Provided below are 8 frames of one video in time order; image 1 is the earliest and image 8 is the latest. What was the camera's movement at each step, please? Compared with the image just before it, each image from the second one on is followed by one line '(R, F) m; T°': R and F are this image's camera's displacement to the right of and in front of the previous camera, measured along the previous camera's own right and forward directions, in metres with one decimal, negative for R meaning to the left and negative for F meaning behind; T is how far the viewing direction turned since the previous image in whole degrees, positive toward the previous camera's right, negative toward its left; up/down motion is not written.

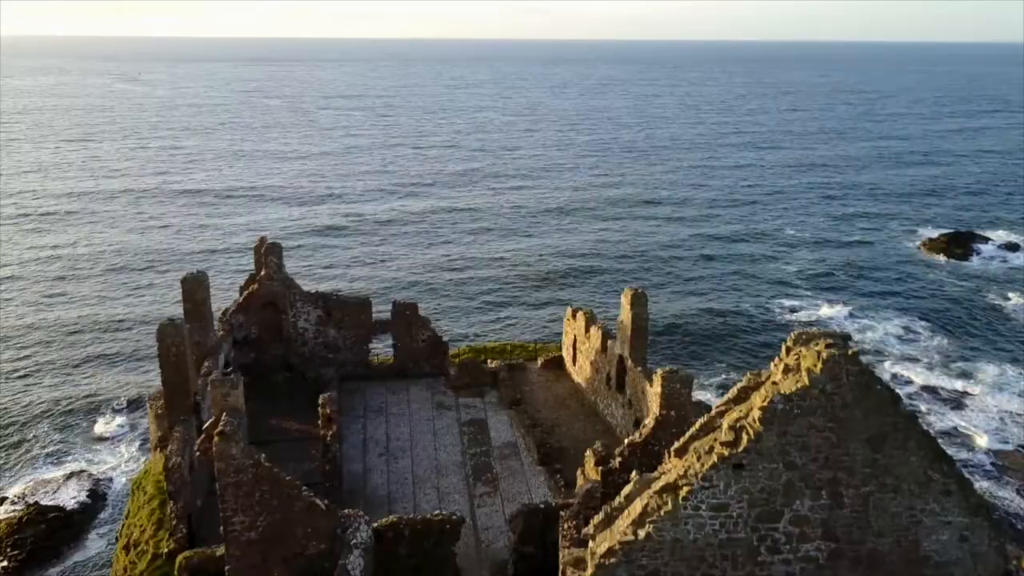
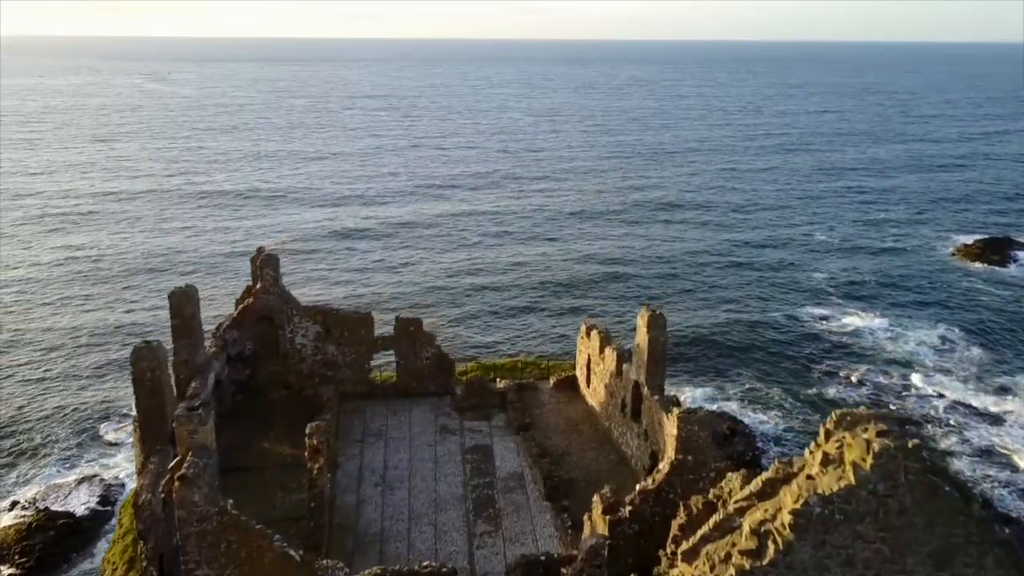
(+0.3, +1.2) m; -2°
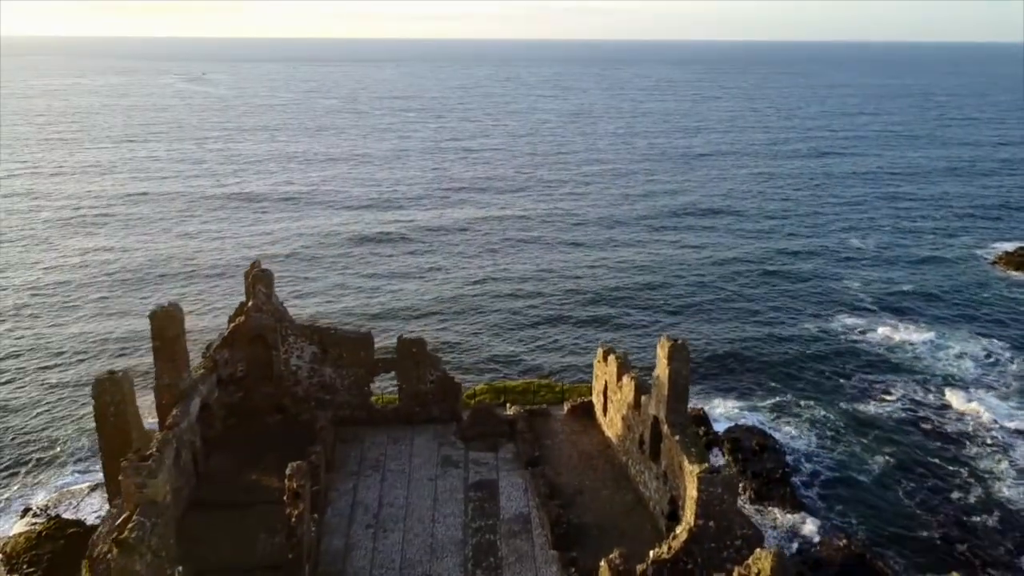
(+0.4, +1.4) m; -2°
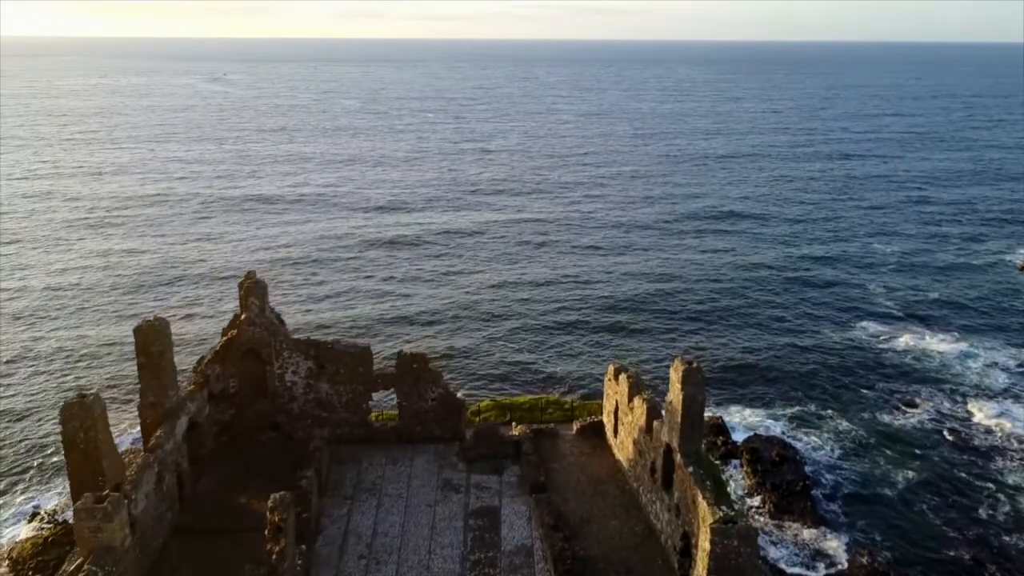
(+0.2, +0.9) m; -1°
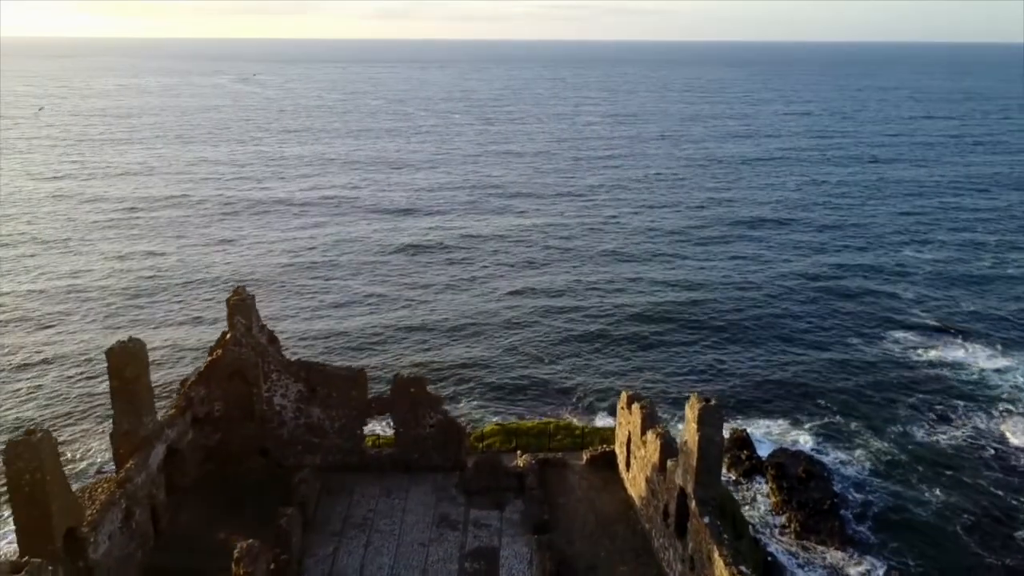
(+0.4, +1.2) m; -2°
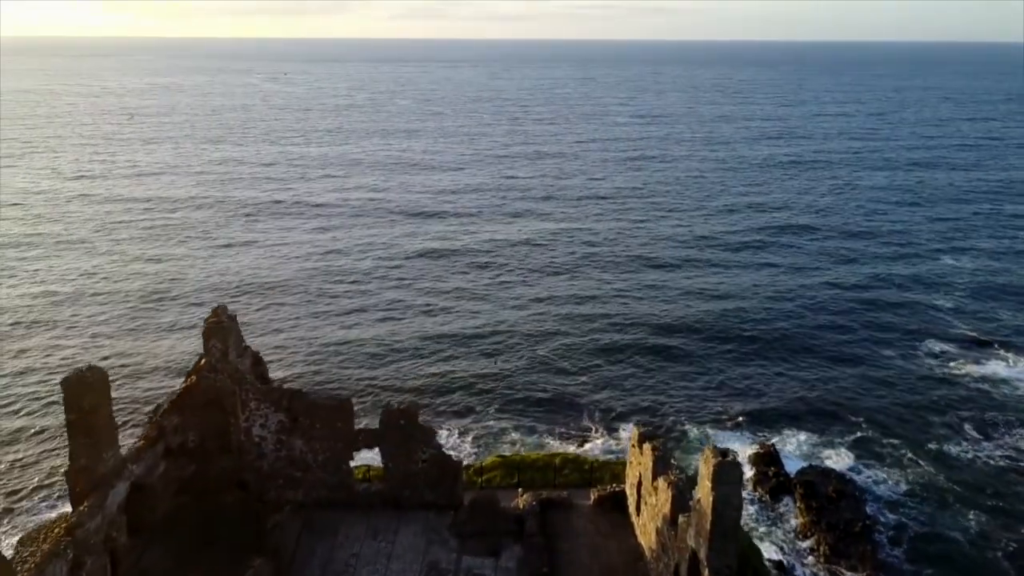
(+0.4, +1.3) m; -2°
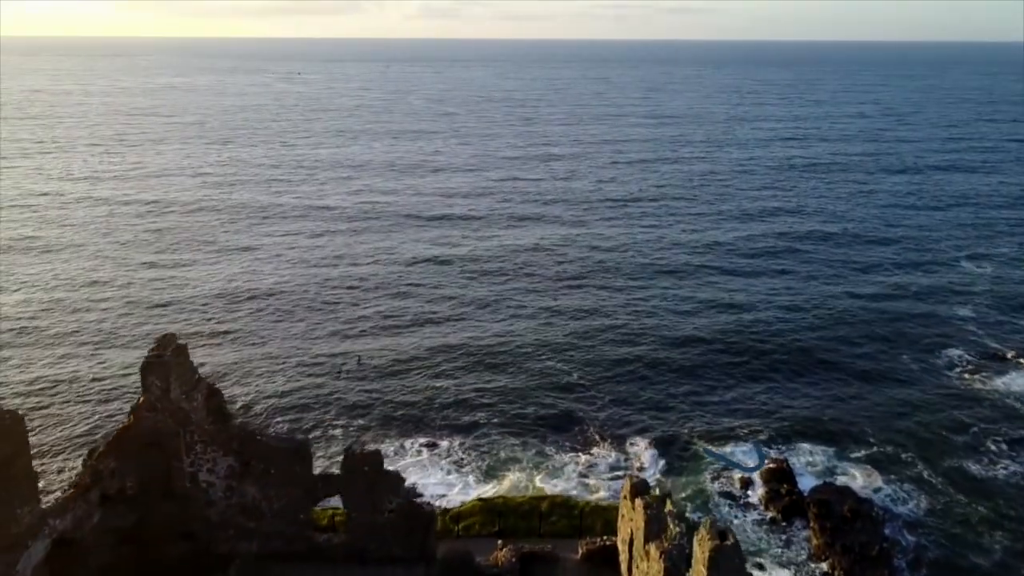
(+0.5, +1.5) m; -1°
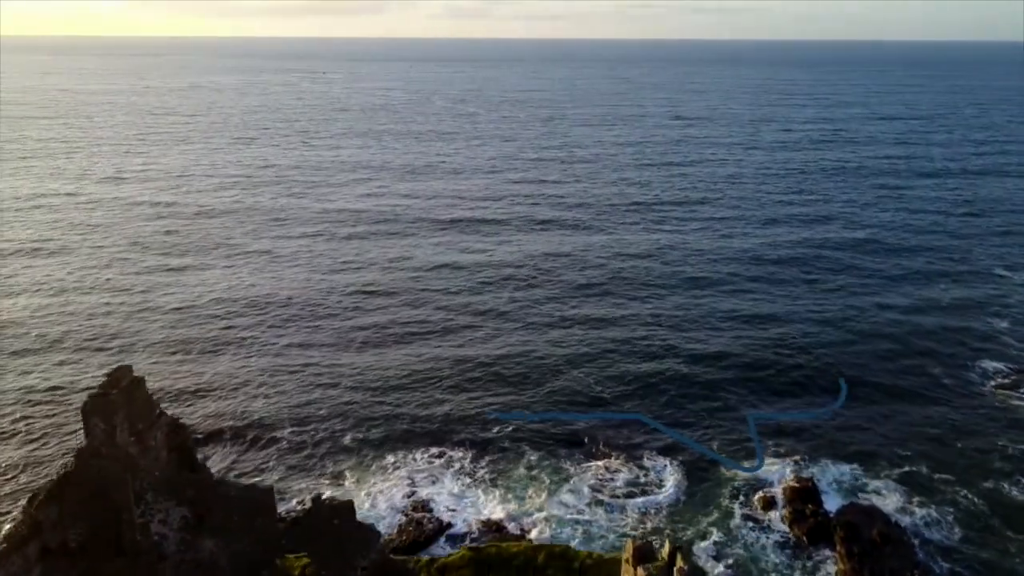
(+0.4, +1.4) m; -2°
